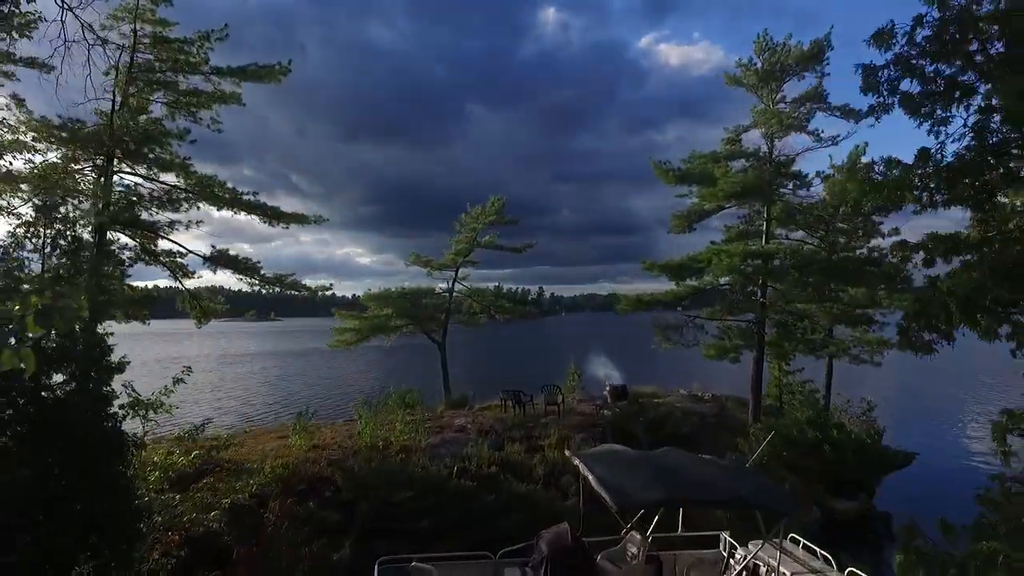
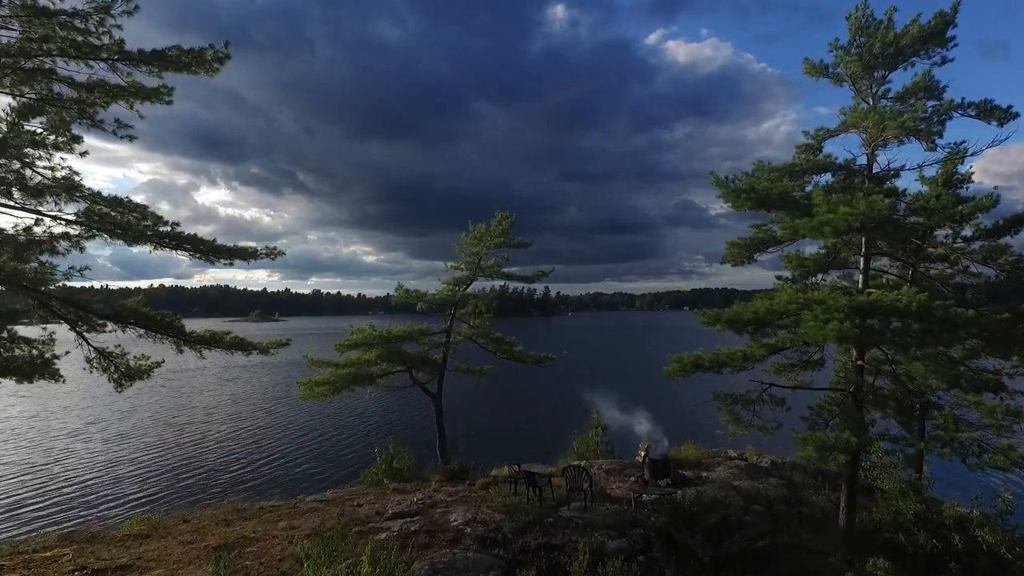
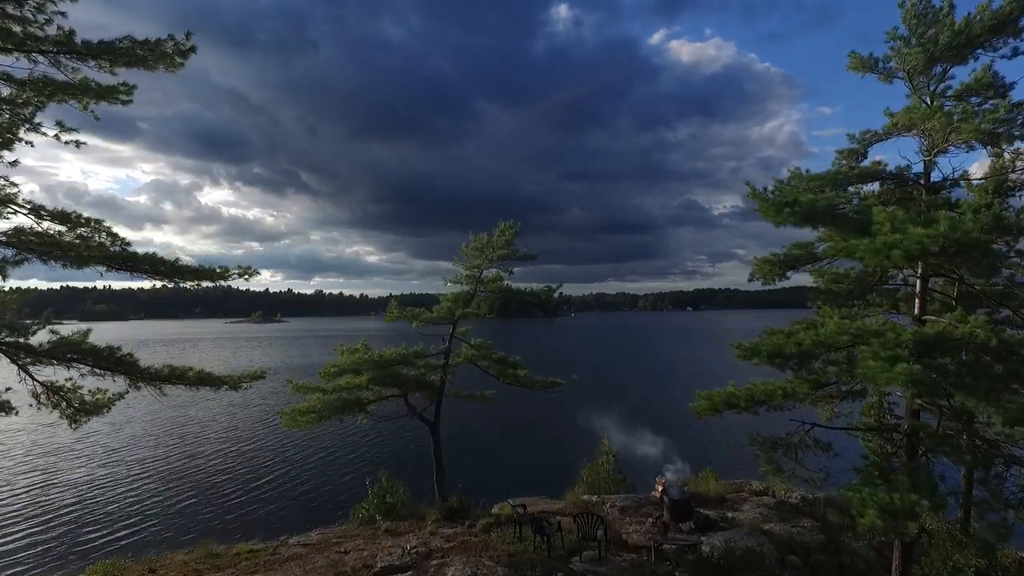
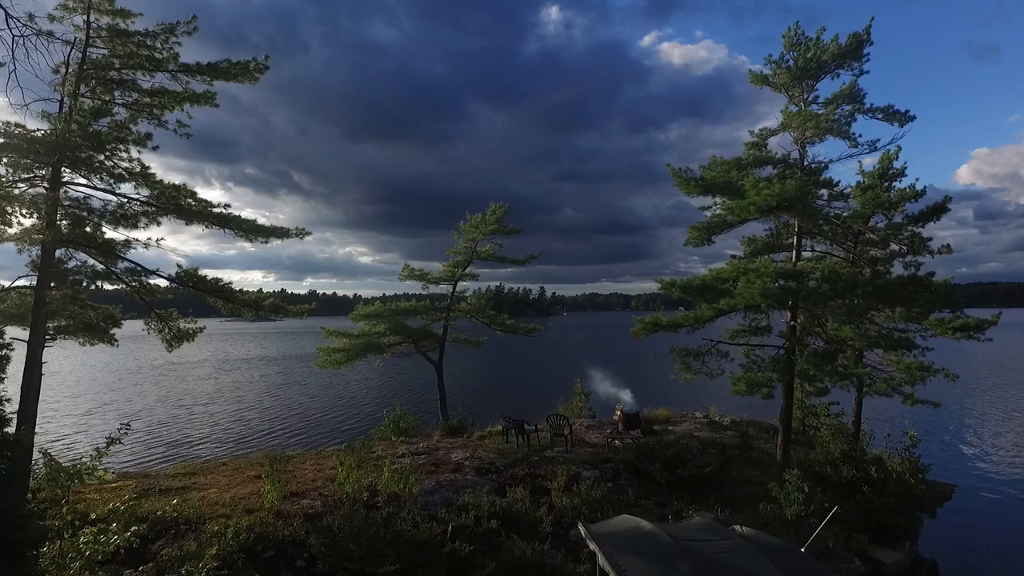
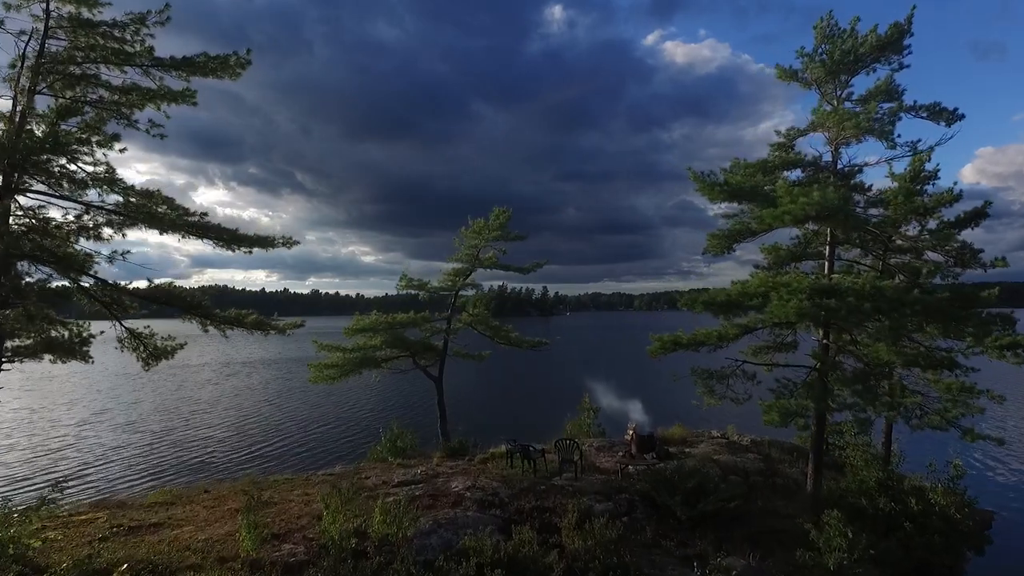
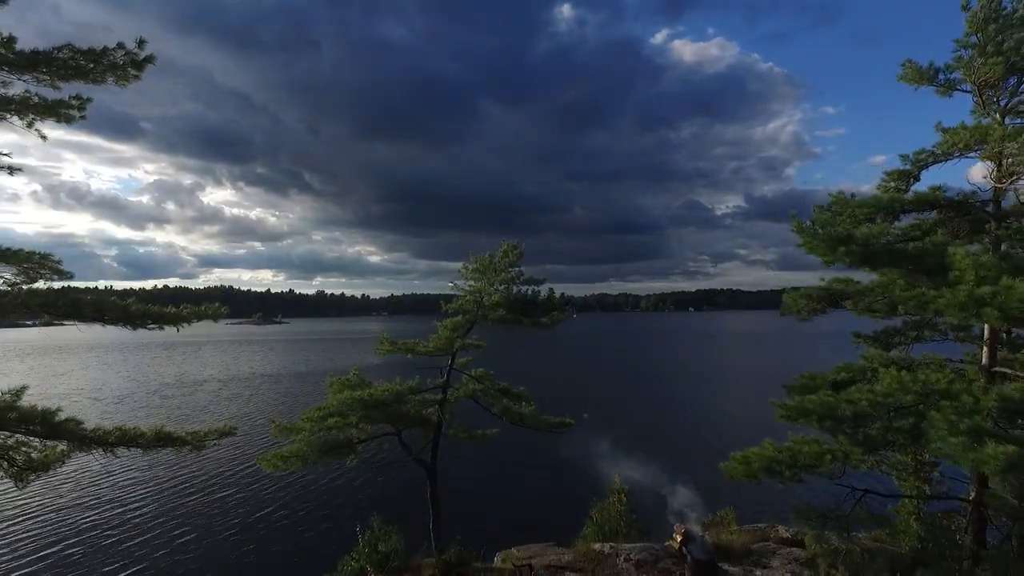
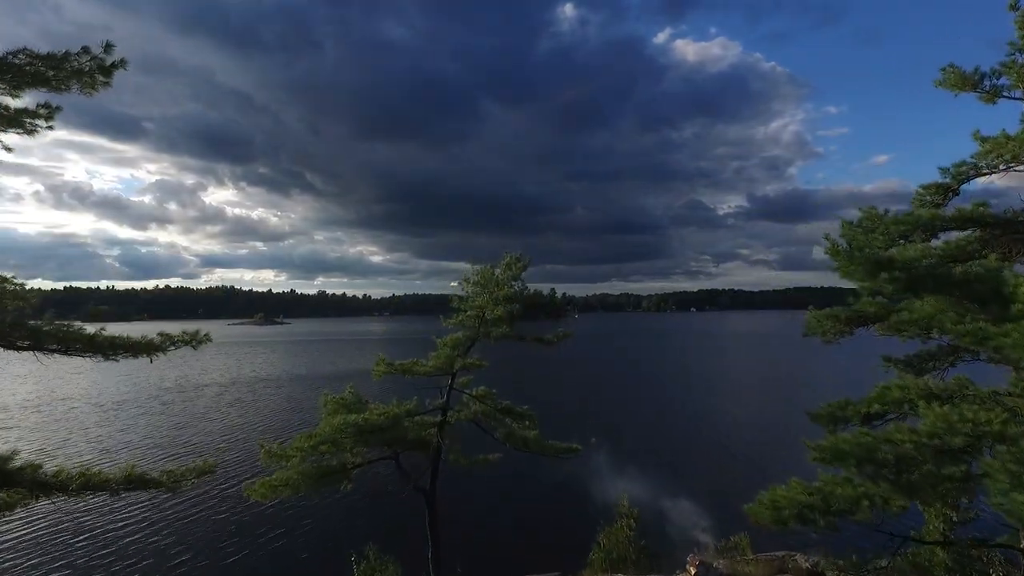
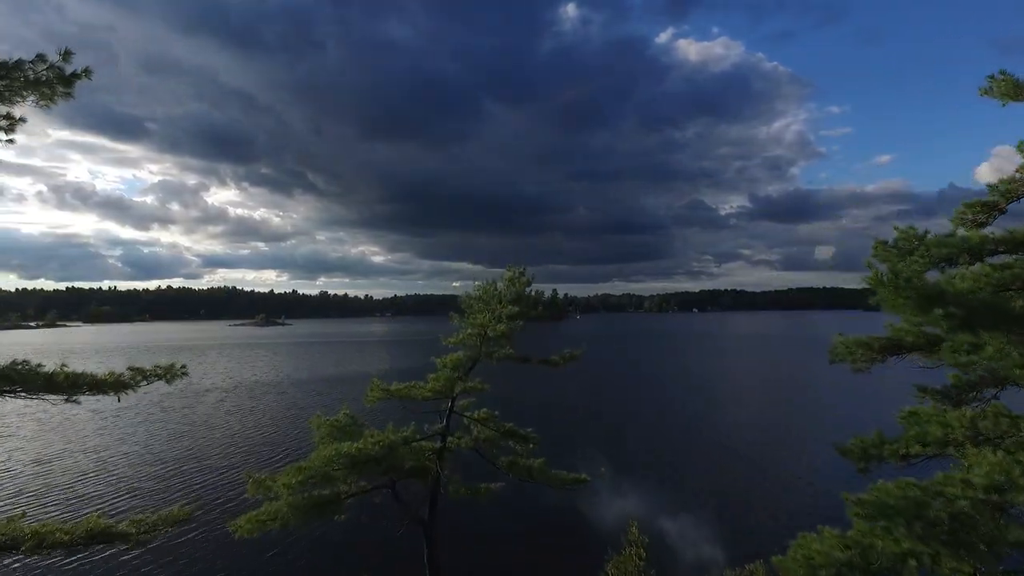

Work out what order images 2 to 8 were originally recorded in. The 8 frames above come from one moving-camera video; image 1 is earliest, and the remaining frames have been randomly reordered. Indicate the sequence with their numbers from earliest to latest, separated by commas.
4, 5, 2, 3, 6, 7, 8
